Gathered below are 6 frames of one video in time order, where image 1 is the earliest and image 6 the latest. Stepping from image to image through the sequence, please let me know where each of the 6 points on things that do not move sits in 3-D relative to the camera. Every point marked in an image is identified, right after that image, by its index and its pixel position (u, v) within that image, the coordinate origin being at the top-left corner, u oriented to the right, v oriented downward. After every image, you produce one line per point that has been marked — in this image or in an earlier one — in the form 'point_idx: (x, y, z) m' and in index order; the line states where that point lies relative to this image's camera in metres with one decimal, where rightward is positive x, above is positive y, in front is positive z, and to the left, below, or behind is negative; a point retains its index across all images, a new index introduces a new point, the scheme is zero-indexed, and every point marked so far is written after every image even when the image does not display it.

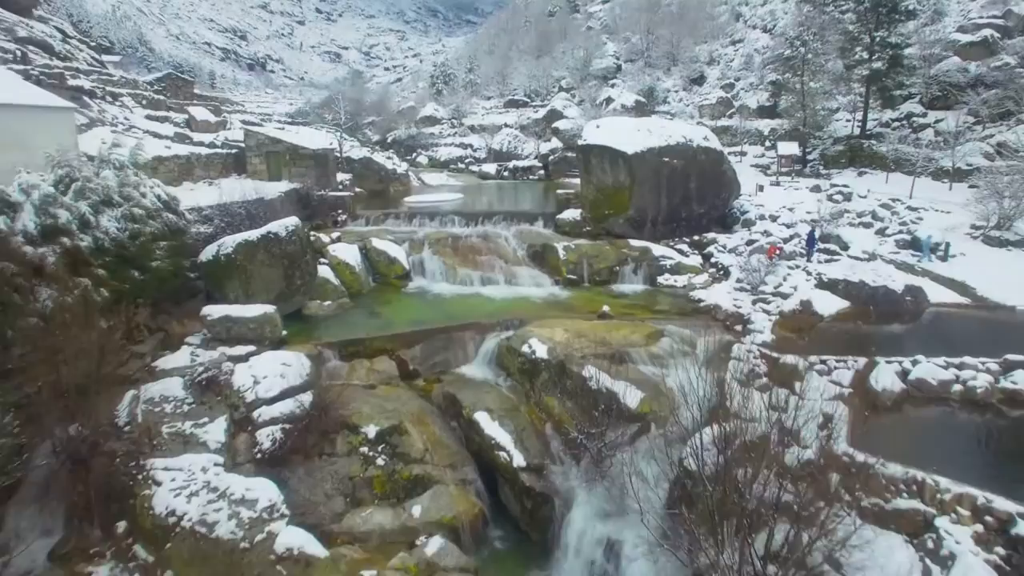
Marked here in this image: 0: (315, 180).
0: (-7.0, +3.8, +17.5) m
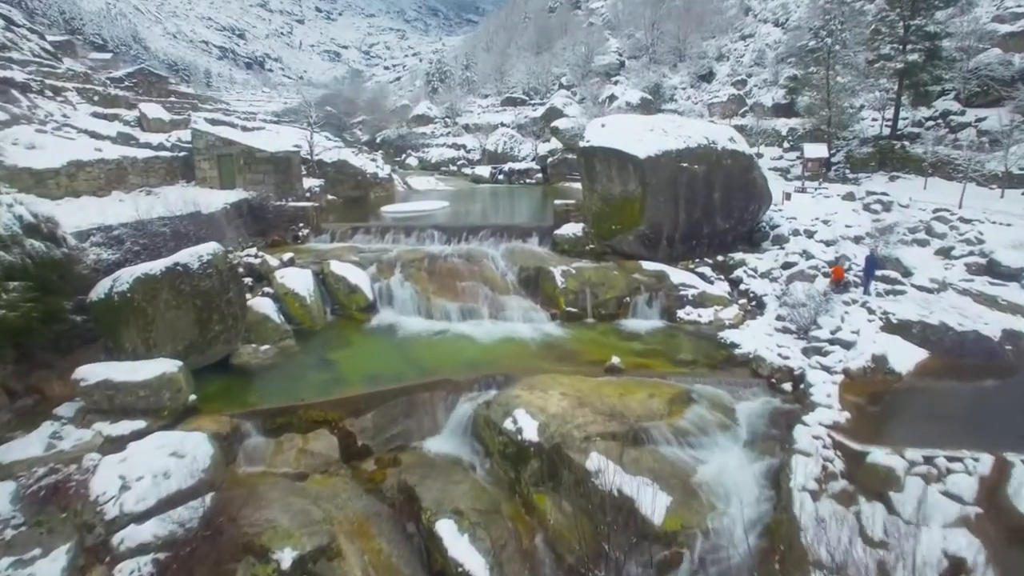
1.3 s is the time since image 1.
0: (-7.3, +3.0, +15.2) m
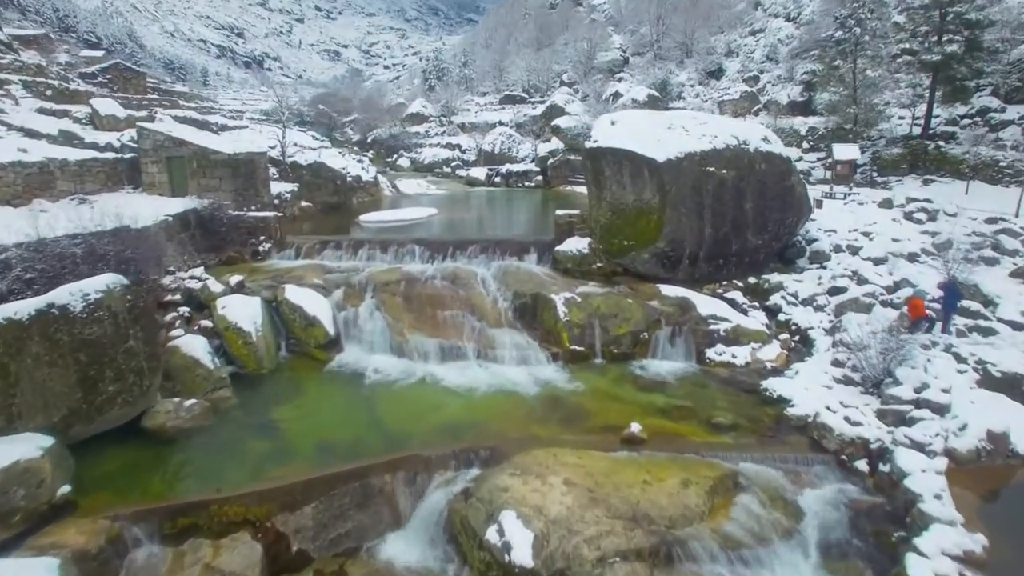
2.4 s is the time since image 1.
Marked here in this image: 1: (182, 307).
0: (-7.4, +2.5, +13.2) m
1: (-6.2, -0.4, +9.4) m
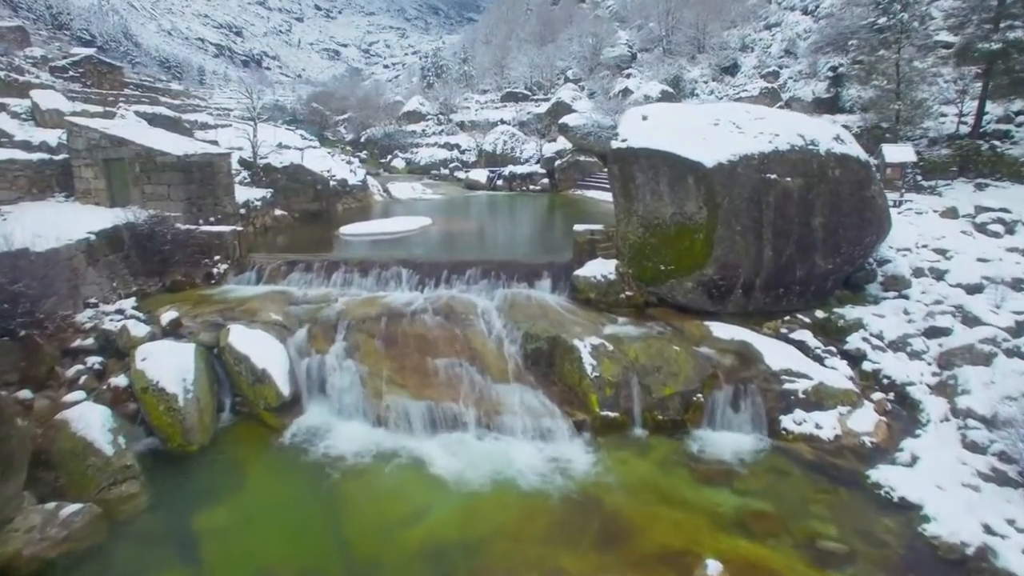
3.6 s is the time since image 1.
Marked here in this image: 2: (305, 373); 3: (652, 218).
0: (-7.3, +1.9, +11.0) m
1: (-6.1, -1.0, +7.2) m
2: (-3.2, -1.3, +7.7) m
3: (+2.5, +1.3, +9.0) m
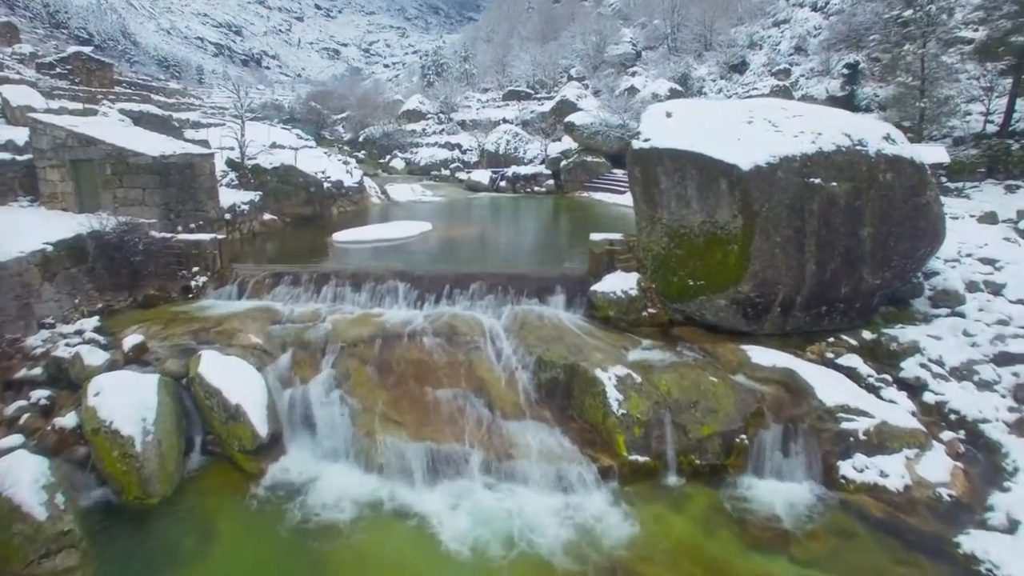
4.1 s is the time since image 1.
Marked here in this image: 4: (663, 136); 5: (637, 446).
0: (-7.1, +1.6, +10.1) m
1: (-5.9, -1.3, +6.2) m
2: (-3.0, -1.6, +6.7) m
3: (+2.7, +1.0, +8.0) m
4: (+2.4, +2.5, +8.1) m
5: (+1.5, -1.8, +5.8) m
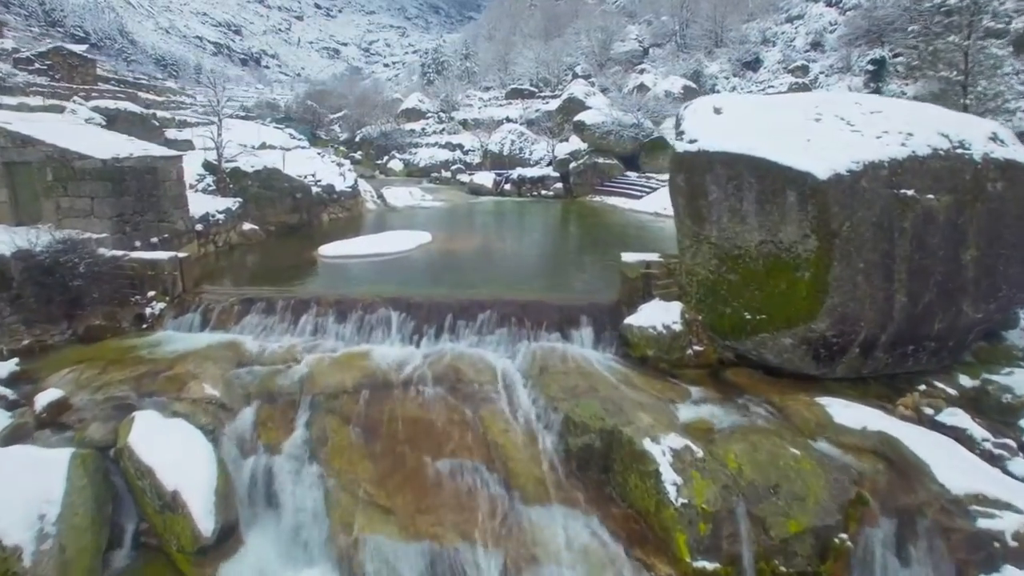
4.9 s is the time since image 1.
0: (-6.9, +1.1, +8.6) m
1: (-5.7, -1.7, +4.8) m
2: (-2.8, -2.0, +5.2) m
3: (+2.9, +0.5, +6.5) m
4: (+2.7, +2.0, +6.7) m
5: (+1.7, -2.3, +4.3) m
